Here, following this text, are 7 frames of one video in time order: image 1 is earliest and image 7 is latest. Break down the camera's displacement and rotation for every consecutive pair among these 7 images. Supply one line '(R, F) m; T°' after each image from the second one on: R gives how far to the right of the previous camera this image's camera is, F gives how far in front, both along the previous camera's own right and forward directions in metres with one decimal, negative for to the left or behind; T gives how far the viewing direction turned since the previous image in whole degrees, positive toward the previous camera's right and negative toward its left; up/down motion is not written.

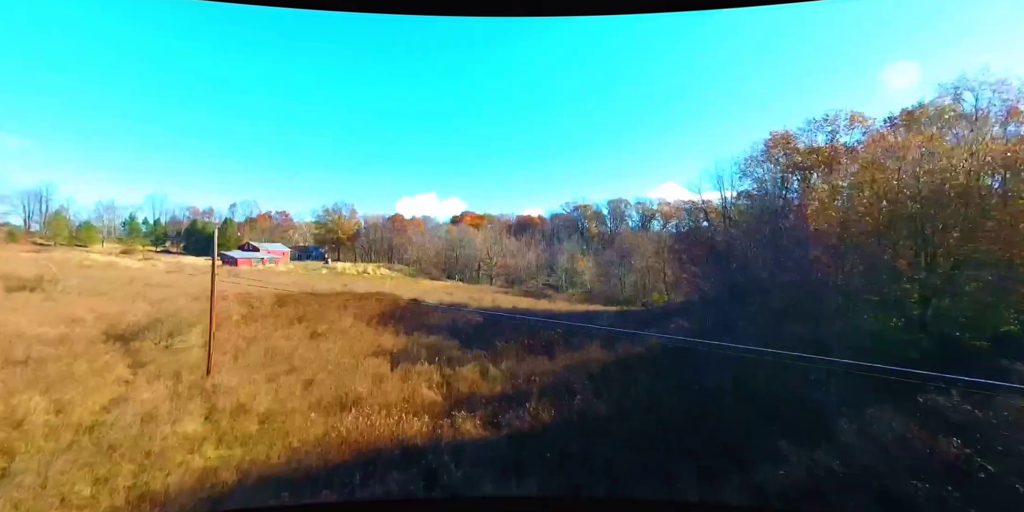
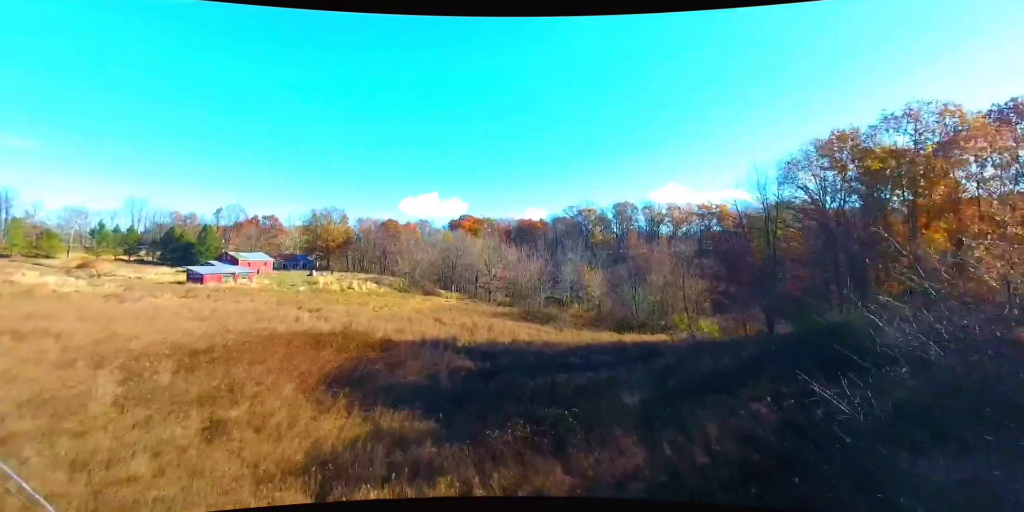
(0.0, +0.5) m; 0°
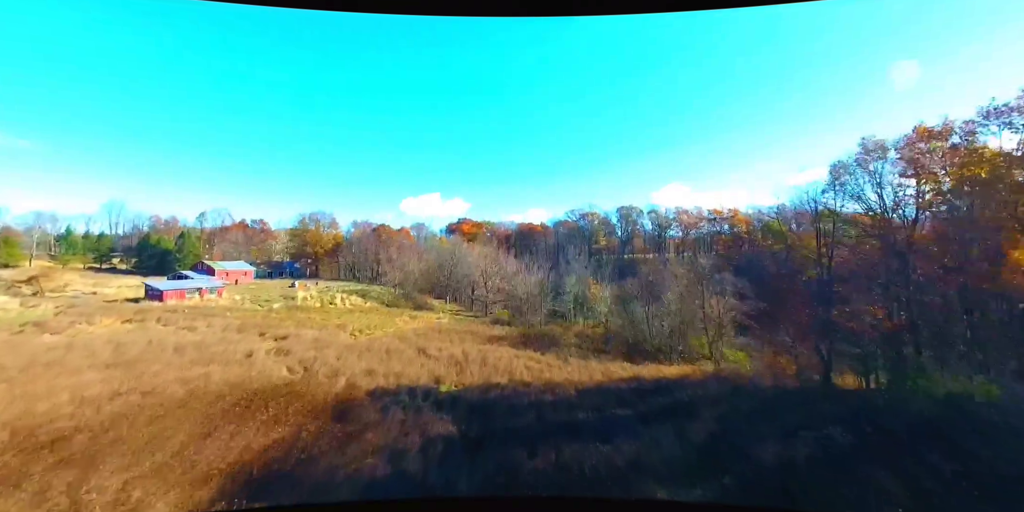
(0.0, +0.4) m; 0°
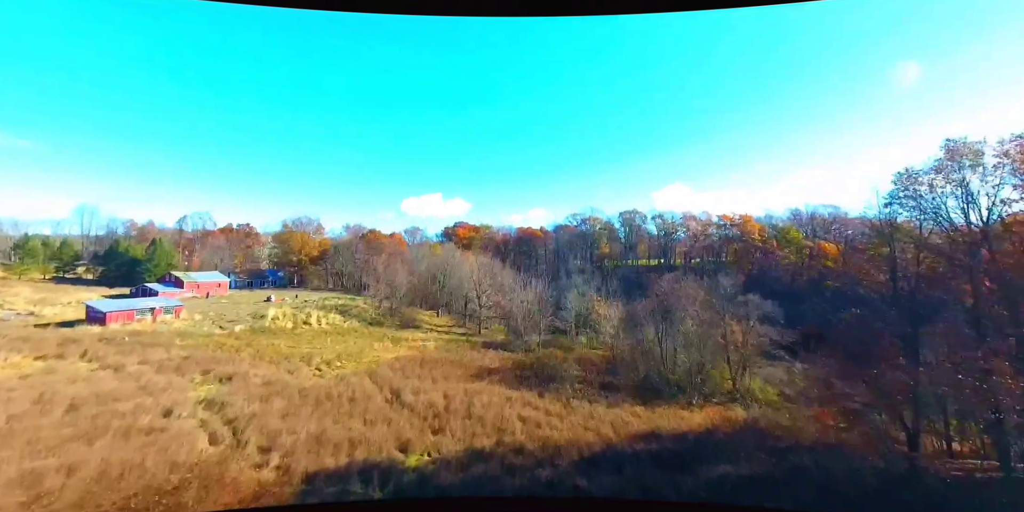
(0.0, +0.4) m; 0°
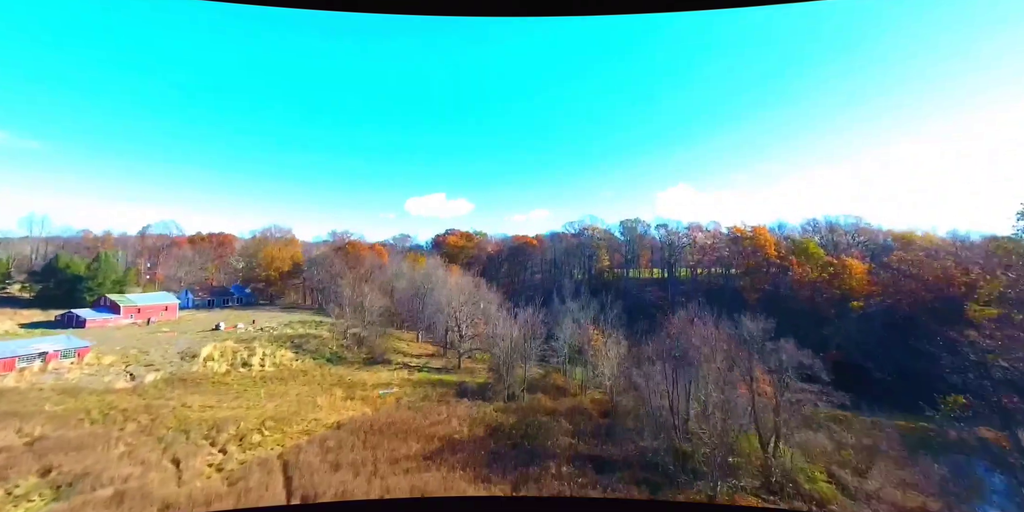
(+0.2, +0.6) m; 0°
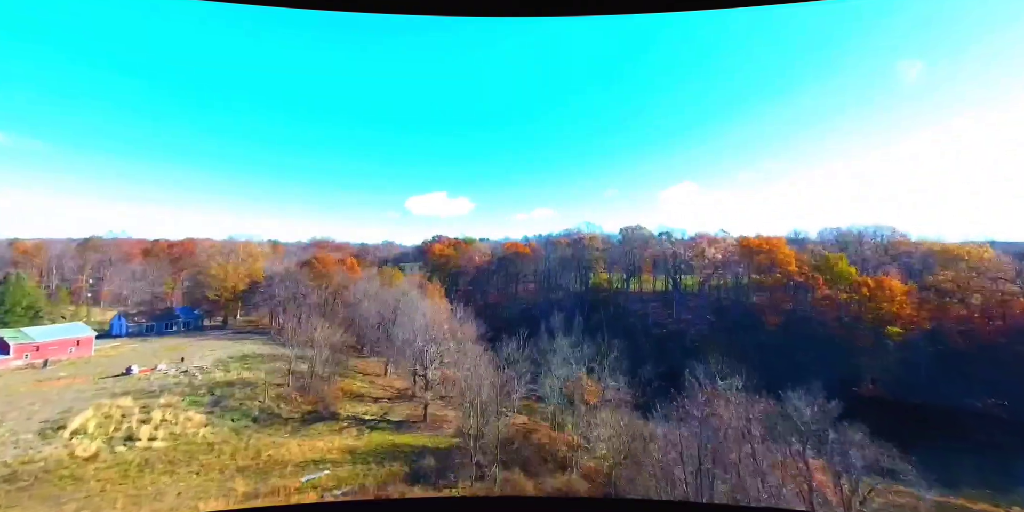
(+0.2, +0.7) m; 0°
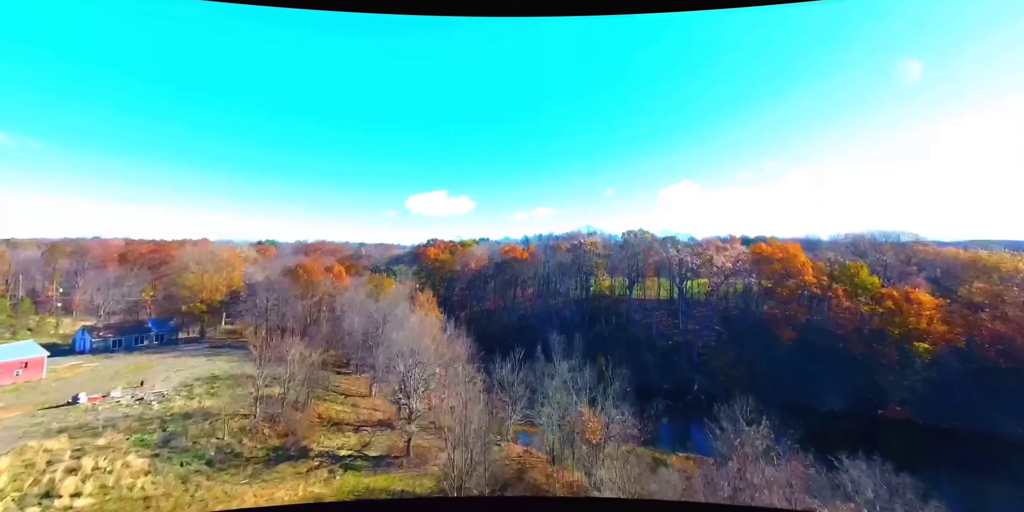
(+0.1, +0.4) m; 0°
